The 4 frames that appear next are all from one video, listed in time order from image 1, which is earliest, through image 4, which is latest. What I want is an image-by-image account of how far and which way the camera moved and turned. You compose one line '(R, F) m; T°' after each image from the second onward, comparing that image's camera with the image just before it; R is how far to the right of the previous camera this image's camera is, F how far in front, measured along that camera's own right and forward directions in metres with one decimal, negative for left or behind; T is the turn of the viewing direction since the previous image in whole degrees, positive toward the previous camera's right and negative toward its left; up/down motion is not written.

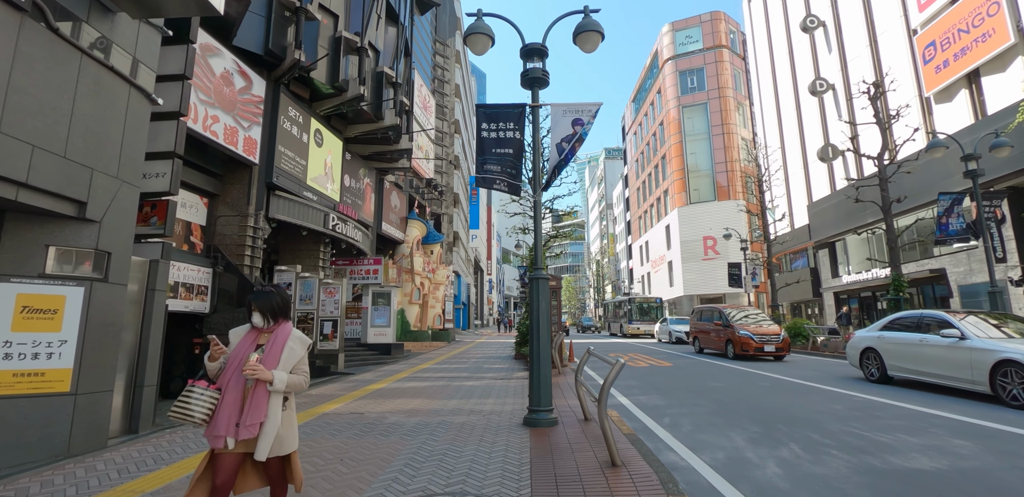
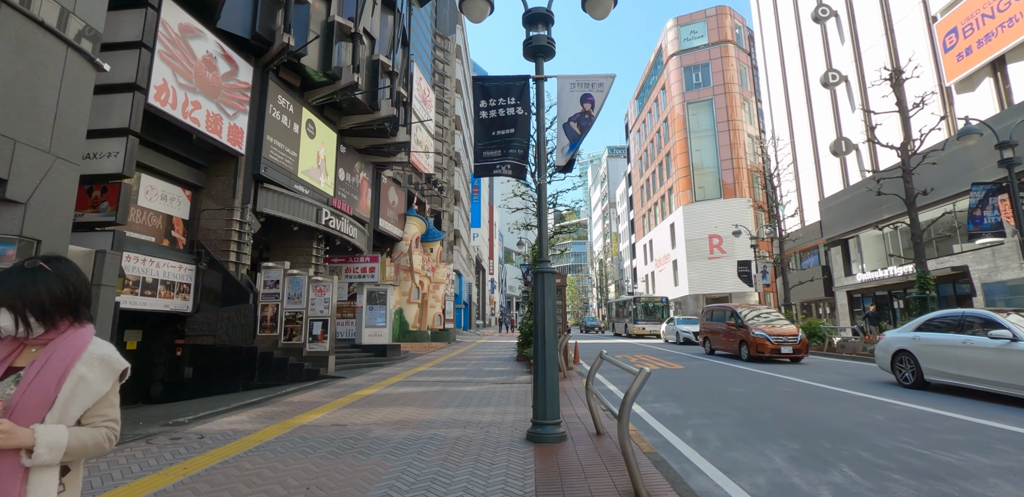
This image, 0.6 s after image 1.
(0.0, +0.8) m; 0°
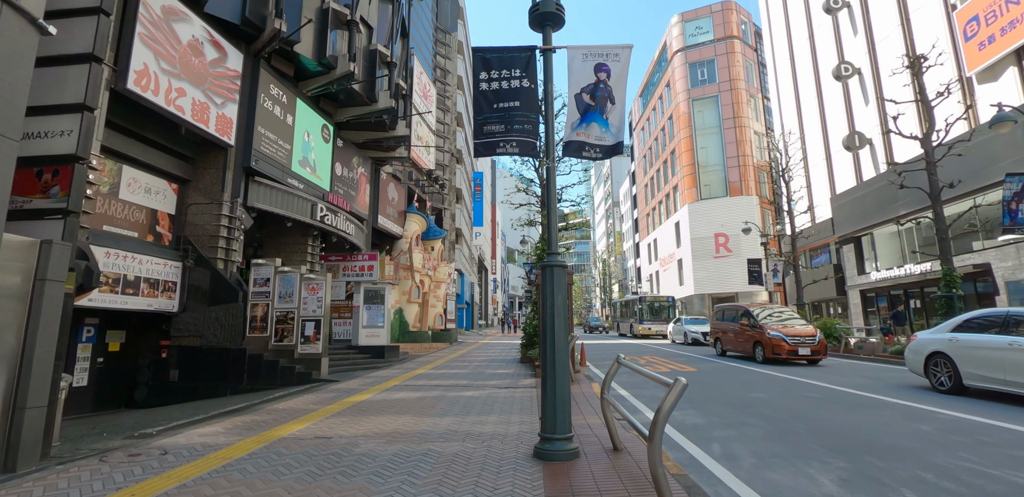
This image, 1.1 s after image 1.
(0.0, +0.6) m; 0°
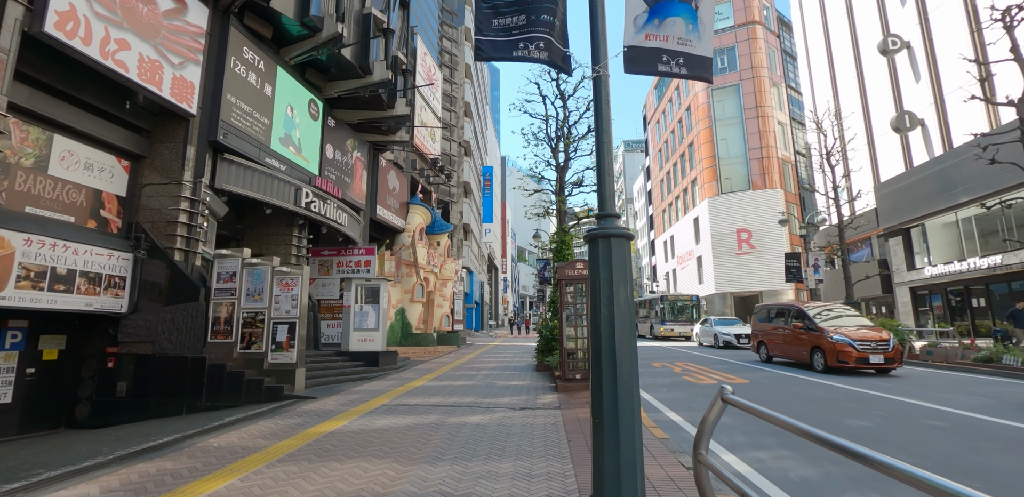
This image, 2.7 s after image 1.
(-0.1, +2.0) m; -1°
